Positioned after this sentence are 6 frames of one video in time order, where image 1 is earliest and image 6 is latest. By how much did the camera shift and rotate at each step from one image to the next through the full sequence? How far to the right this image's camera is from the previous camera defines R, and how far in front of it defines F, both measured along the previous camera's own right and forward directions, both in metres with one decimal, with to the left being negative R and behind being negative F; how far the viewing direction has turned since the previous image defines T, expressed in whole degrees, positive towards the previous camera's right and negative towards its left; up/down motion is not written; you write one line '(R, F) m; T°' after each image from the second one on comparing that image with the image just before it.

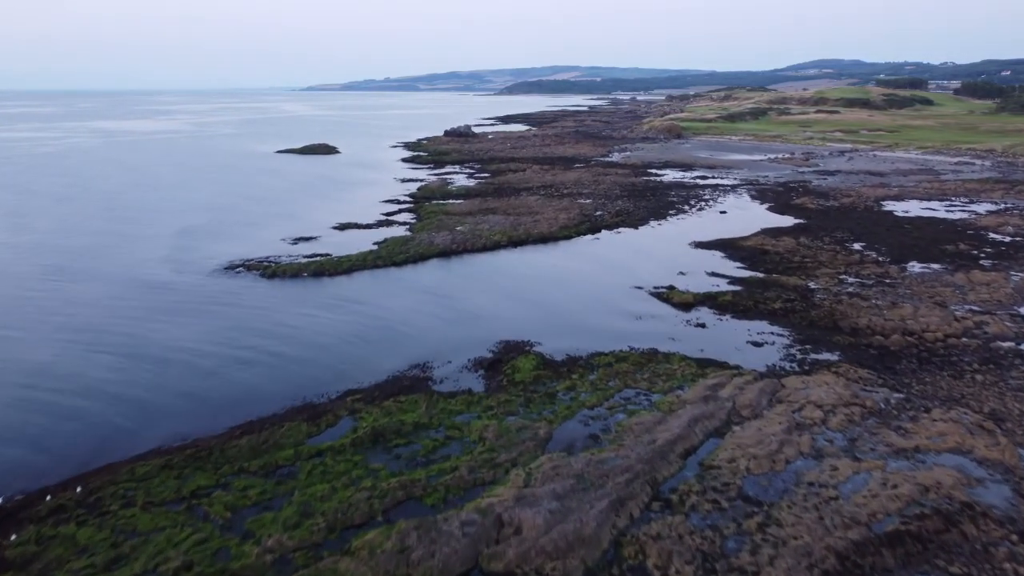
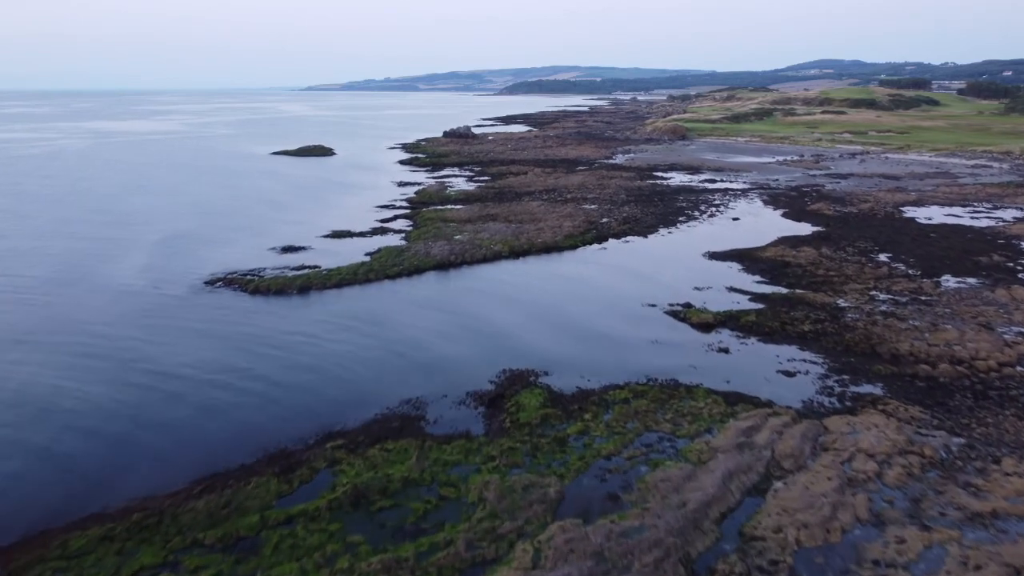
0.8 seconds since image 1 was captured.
(-0.1, +1.7) m; 0°
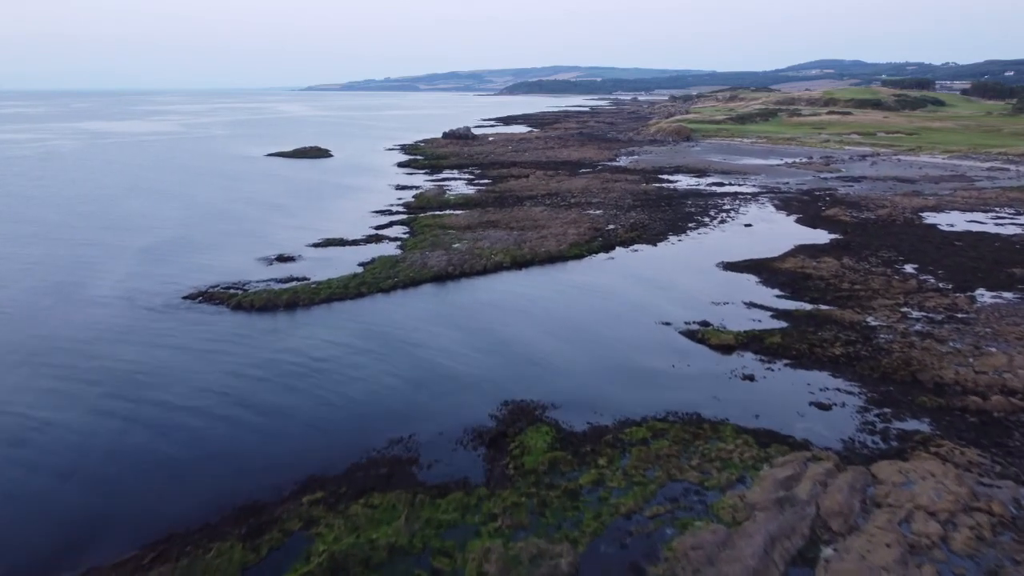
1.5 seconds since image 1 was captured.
(-0.1, +1.5) m; 0°
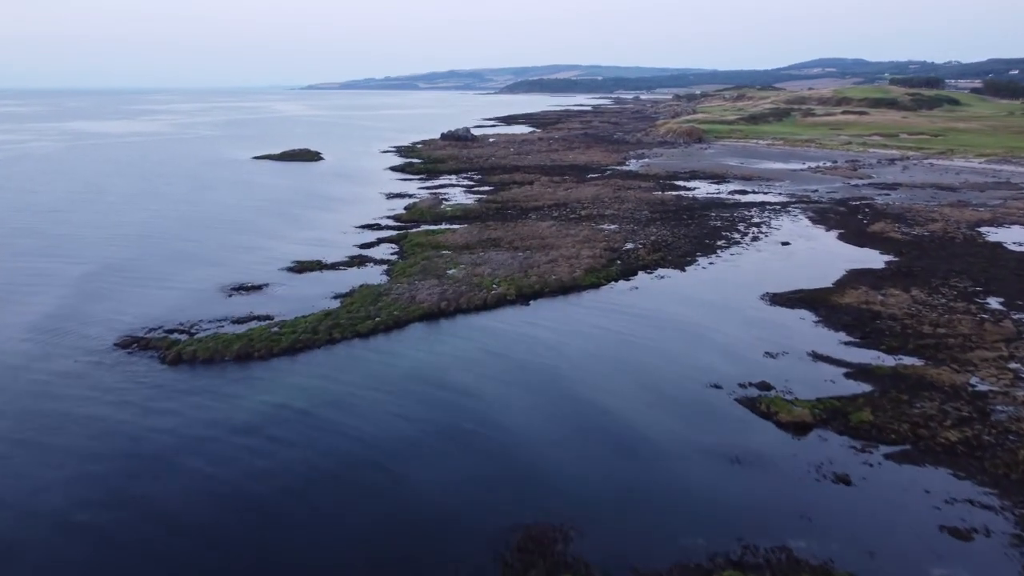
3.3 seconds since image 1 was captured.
(-0.1, +3.8) m; 0°
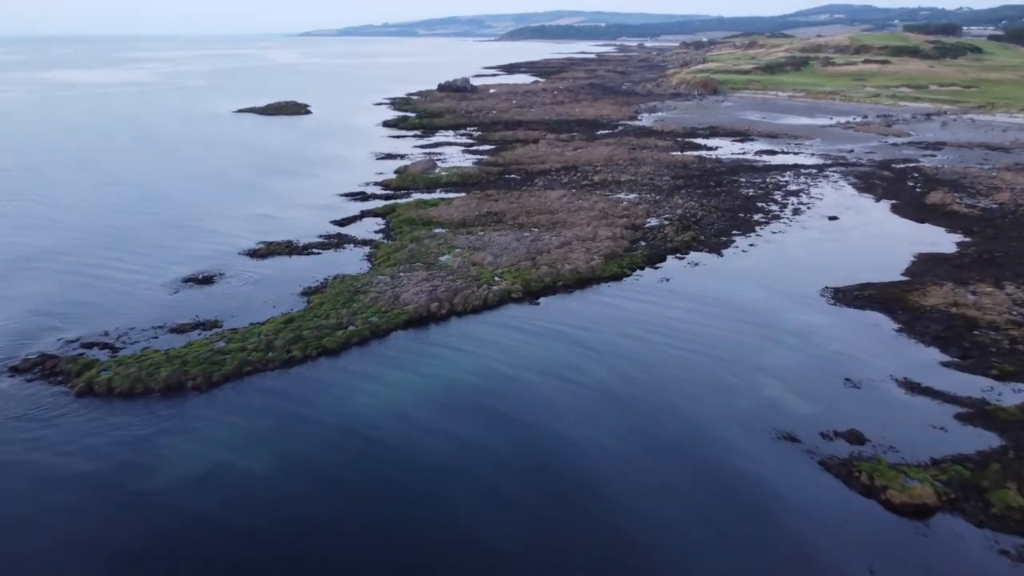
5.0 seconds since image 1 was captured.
(-0.1, +3.6) m; 0°
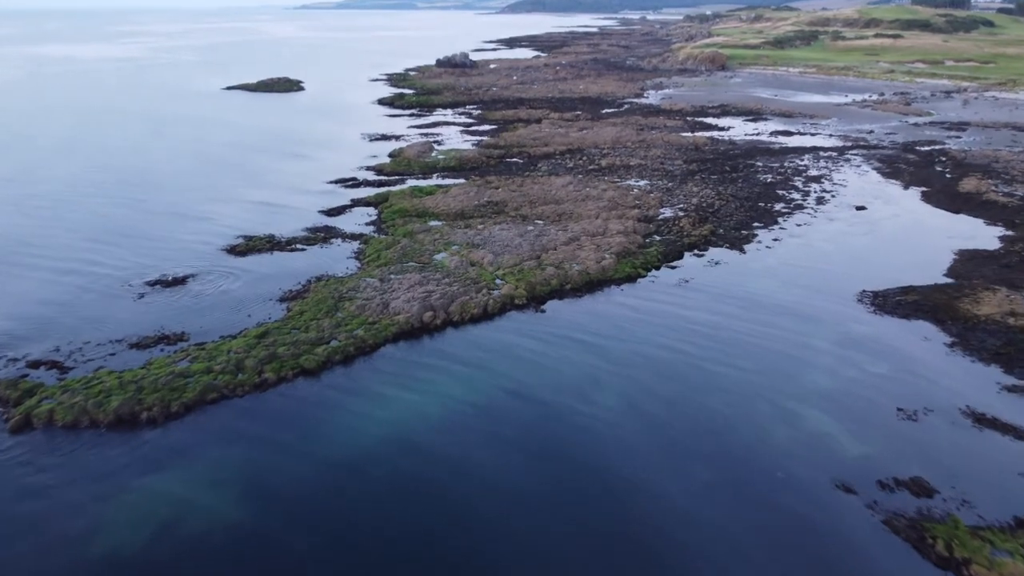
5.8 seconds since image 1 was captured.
(0.0, +1.7) m; 0°
